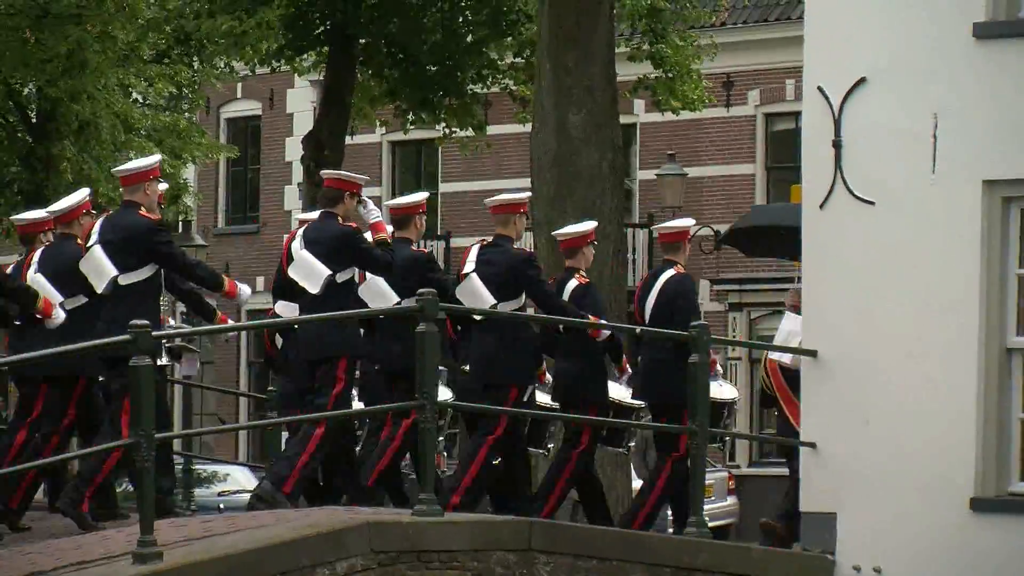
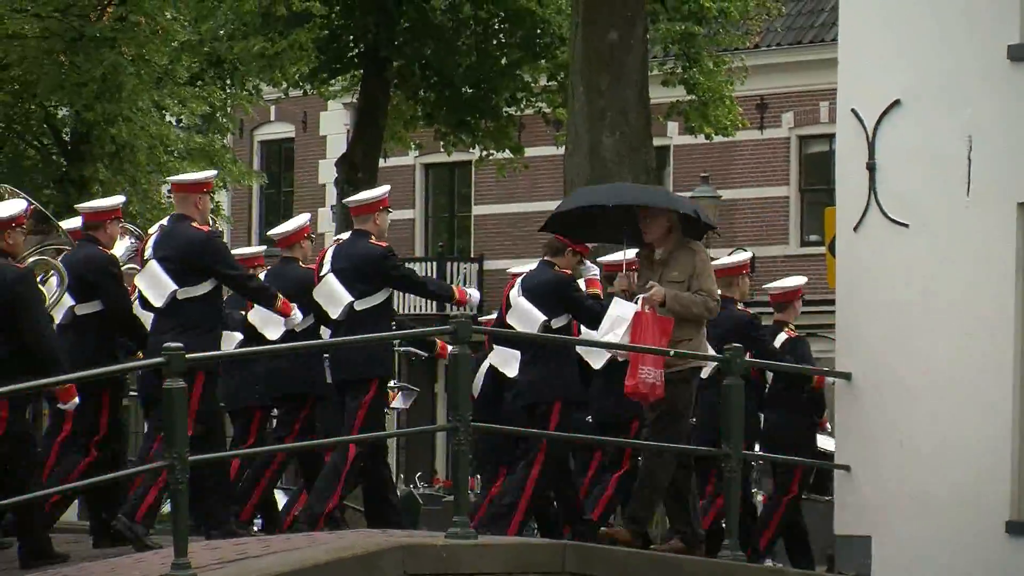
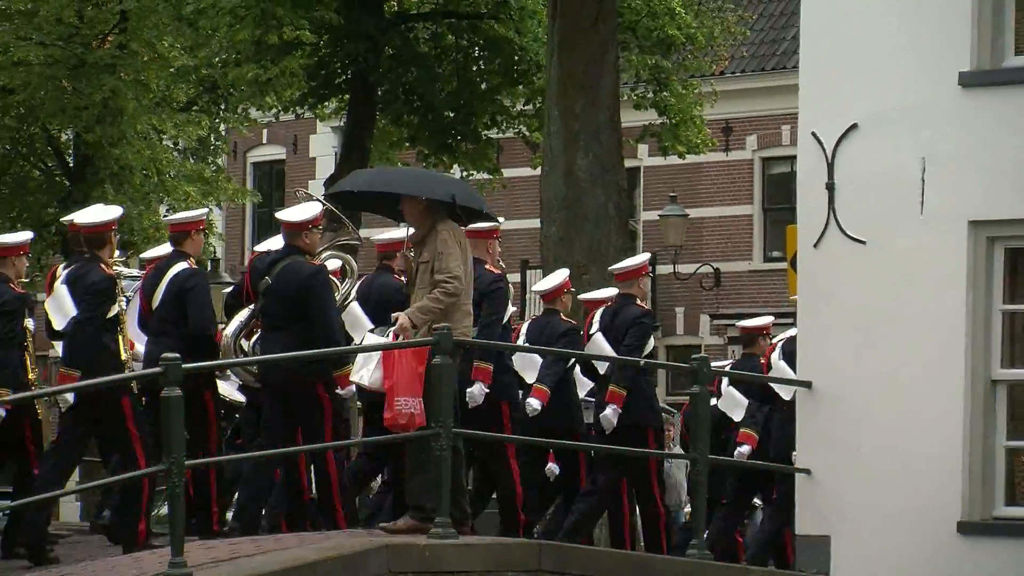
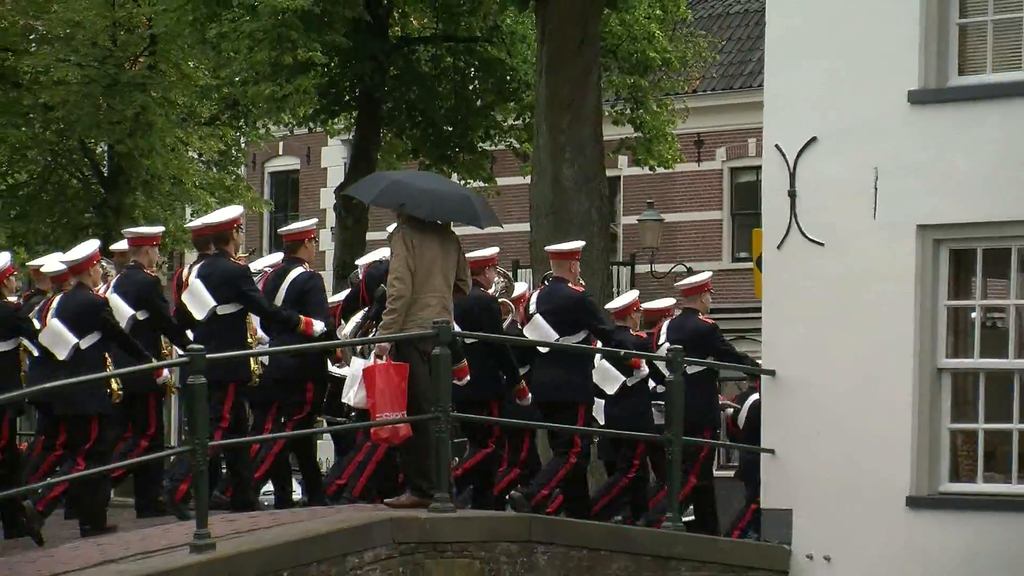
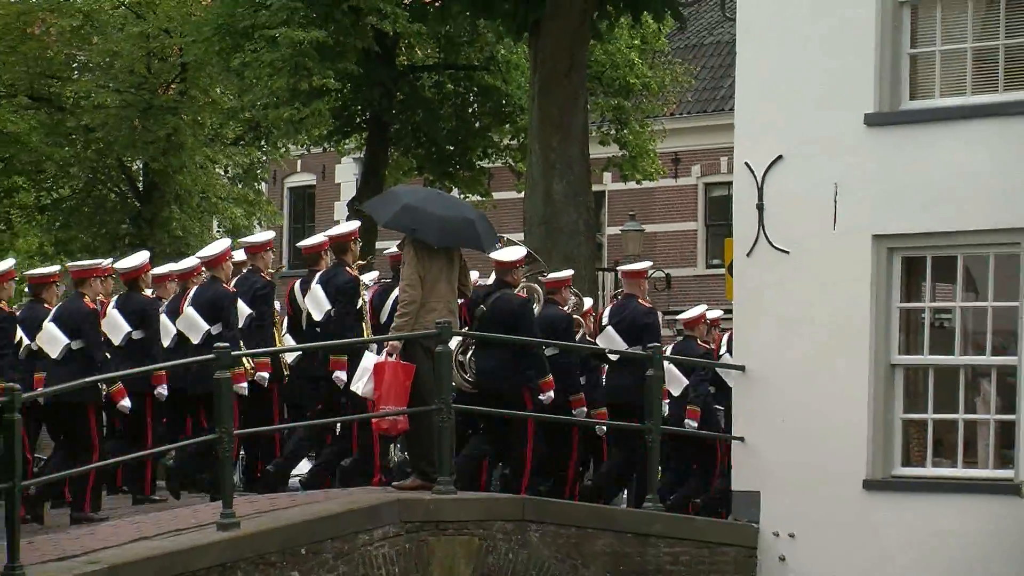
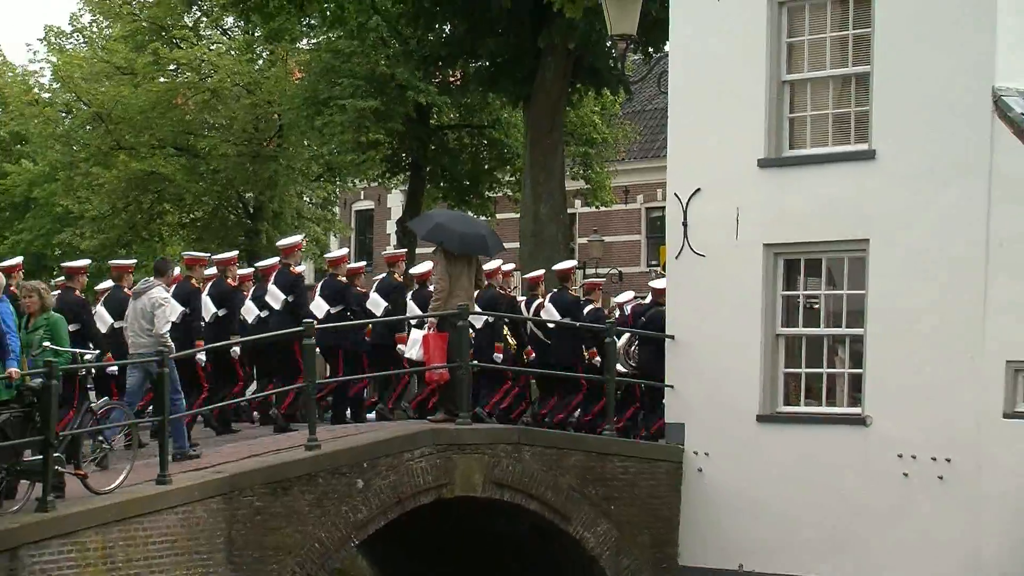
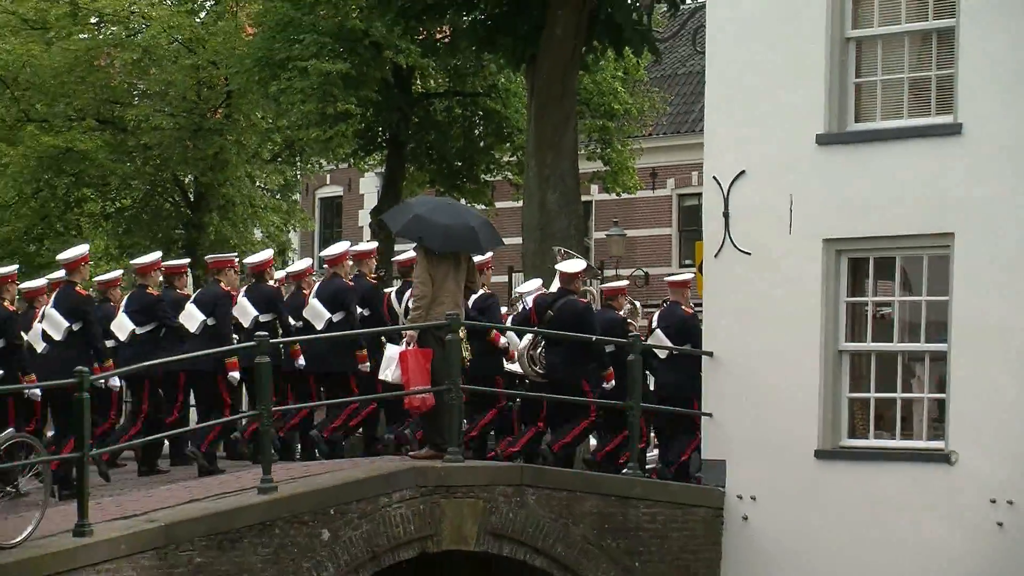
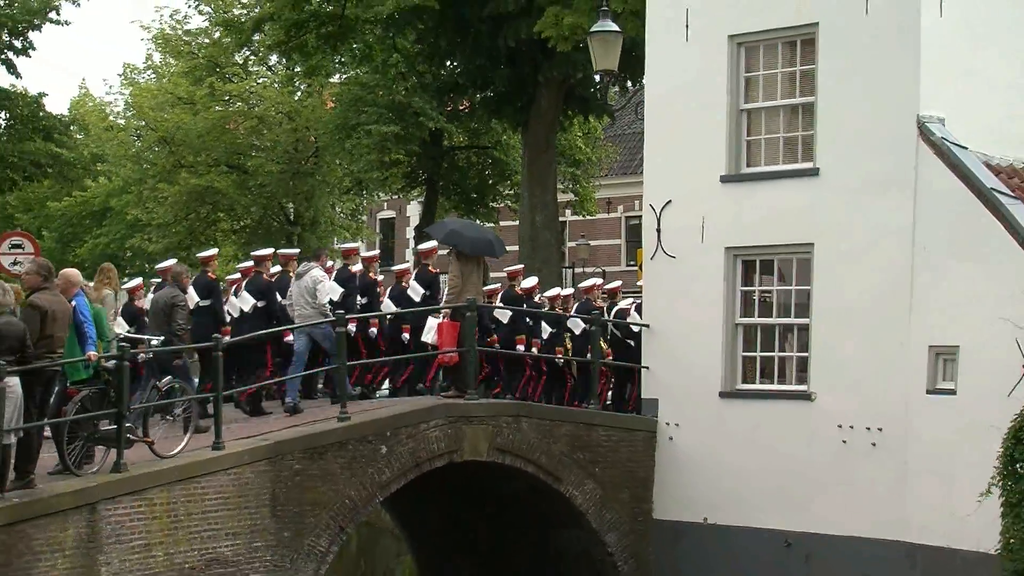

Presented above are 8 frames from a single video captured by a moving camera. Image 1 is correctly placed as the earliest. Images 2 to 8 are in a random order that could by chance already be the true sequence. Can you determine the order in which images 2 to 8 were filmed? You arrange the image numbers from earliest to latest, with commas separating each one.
2, 3, 4, 5, 7, 6, 8
